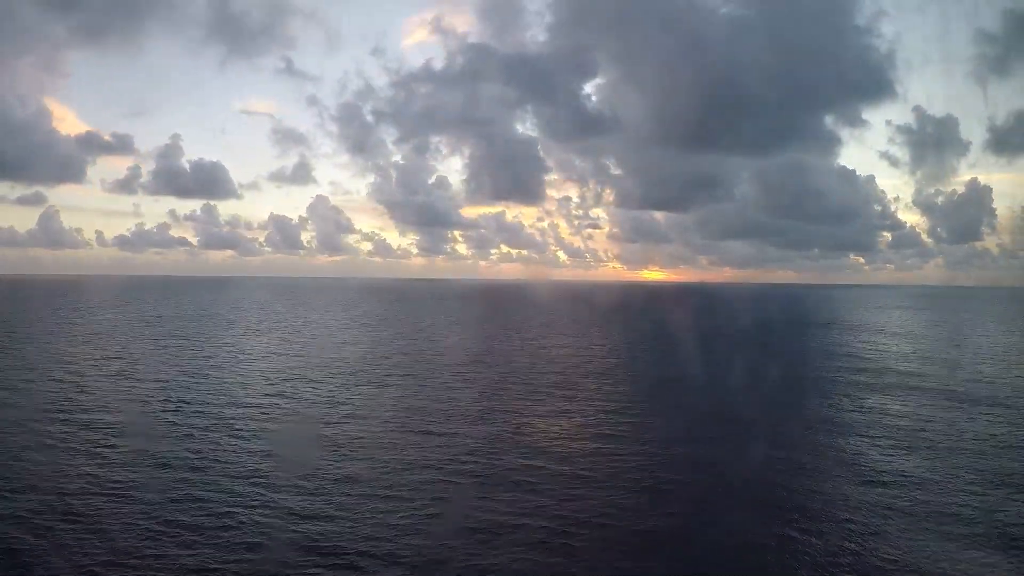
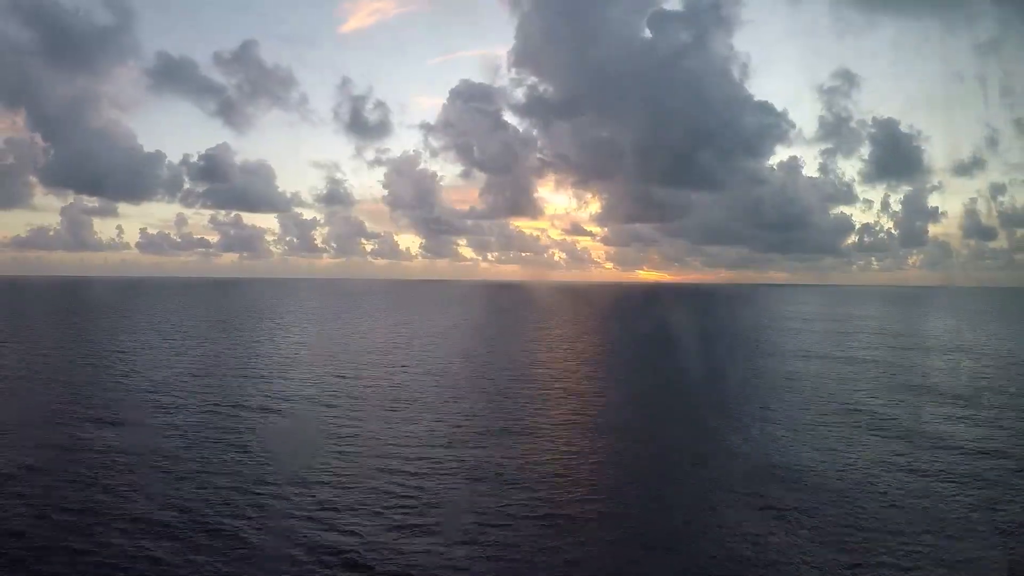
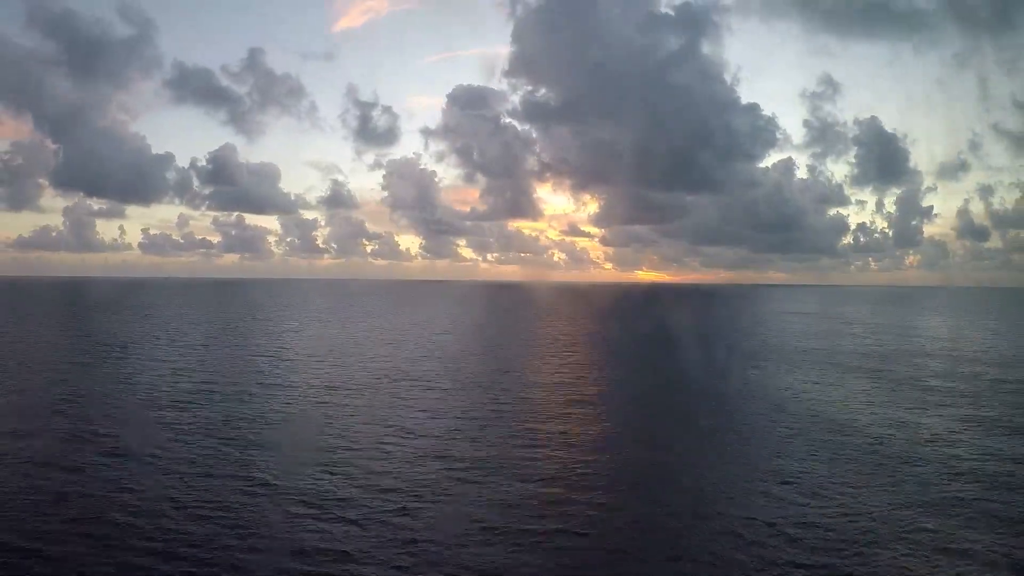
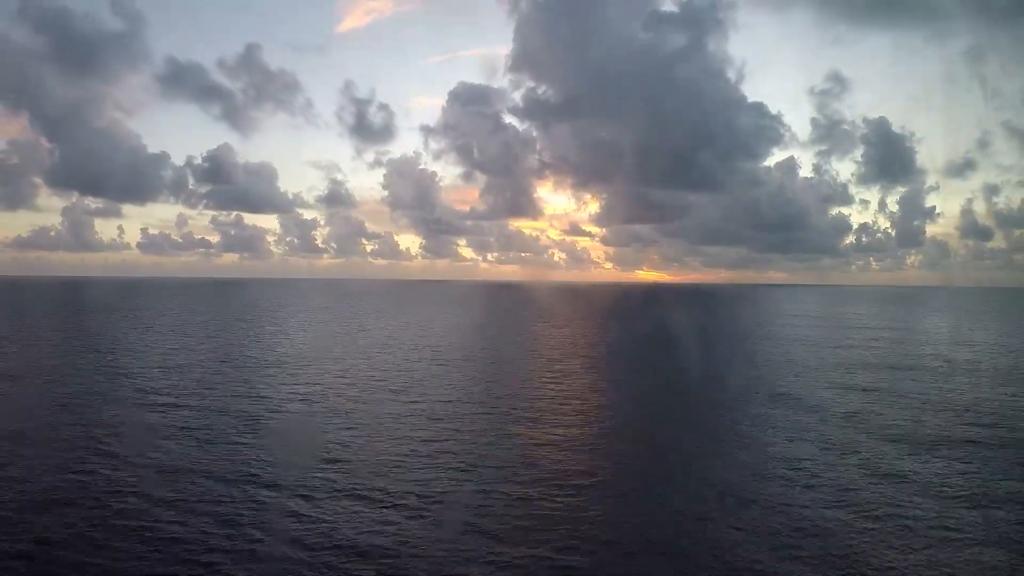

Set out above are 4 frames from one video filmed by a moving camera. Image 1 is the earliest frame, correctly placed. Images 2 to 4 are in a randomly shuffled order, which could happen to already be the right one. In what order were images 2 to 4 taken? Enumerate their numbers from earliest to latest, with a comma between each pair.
2, 4, 3
